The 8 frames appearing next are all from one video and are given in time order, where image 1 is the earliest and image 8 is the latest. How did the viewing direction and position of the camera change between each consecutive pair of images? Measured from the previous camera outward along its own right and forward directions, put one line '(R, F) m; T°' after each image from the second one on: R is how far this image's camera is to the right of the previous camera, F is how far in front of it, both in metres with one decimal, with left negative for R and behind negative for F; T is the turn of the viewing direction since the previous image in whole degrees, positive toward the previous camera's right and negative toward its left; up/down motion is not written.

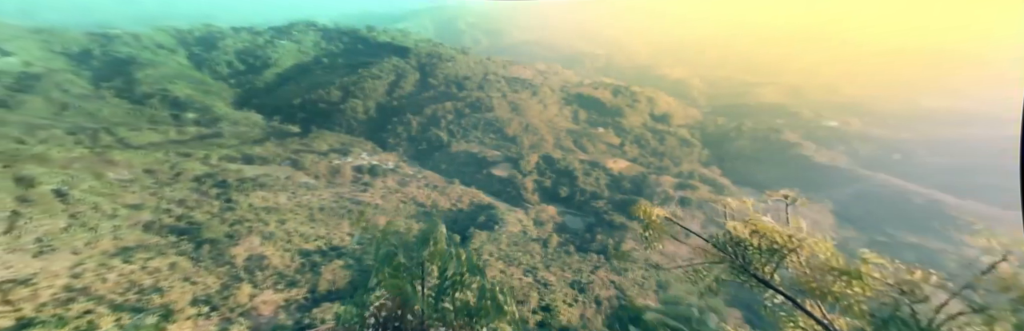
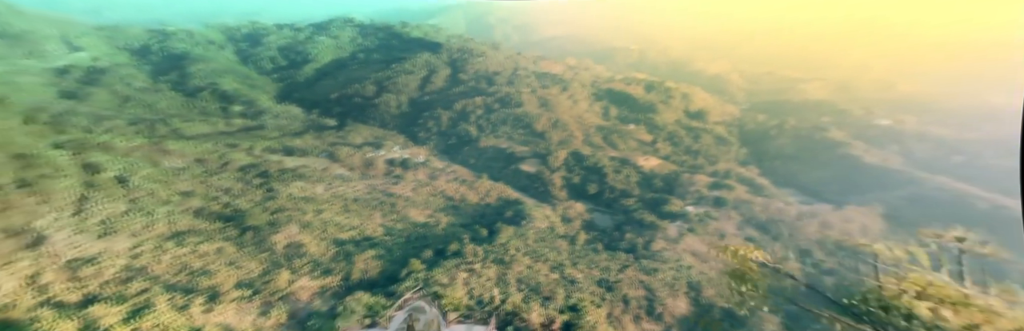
(0.0, +0.3) m; -4°
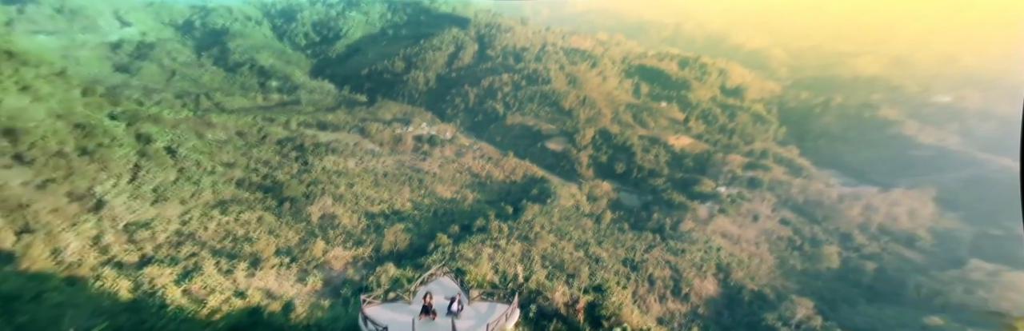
(0.0, +0.4) m; -4°
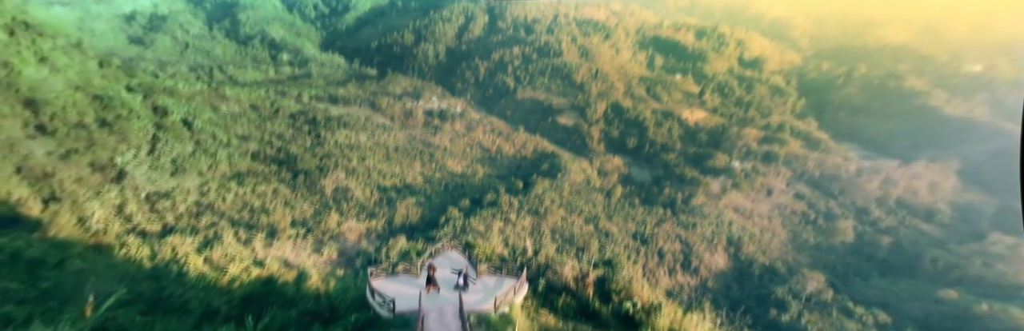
(0.0, +0.4) m; -2°
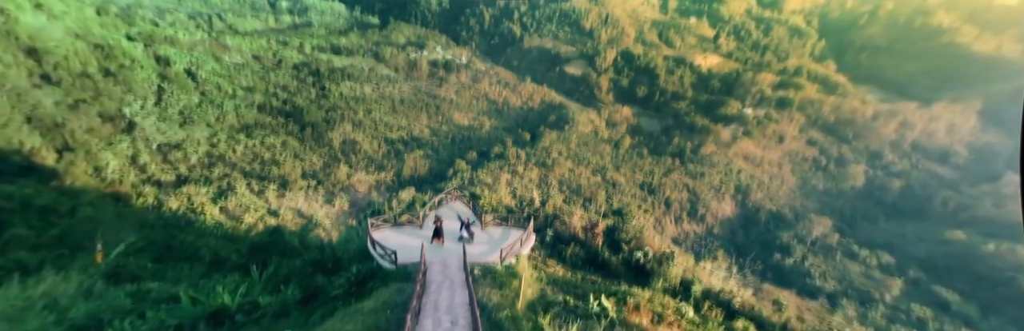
(0.0, +0.6) m; -1°
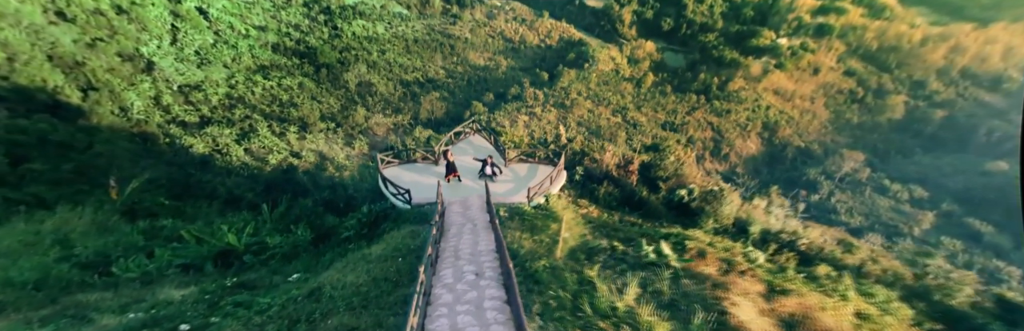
(-0.2, +1.0) m; -3°
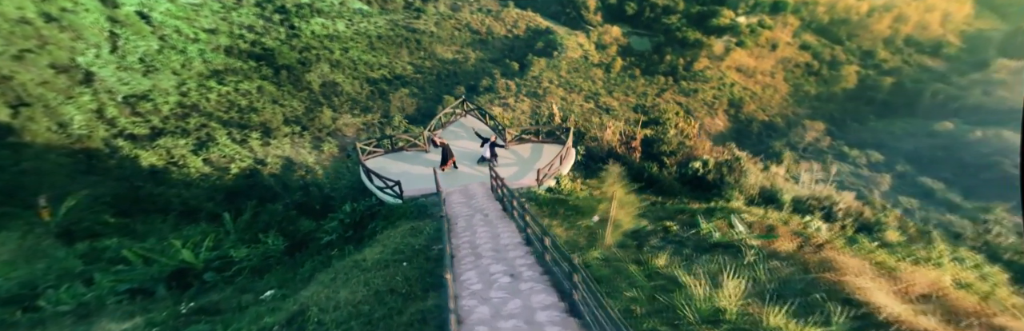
(-0.5, +0.8) m; +4°
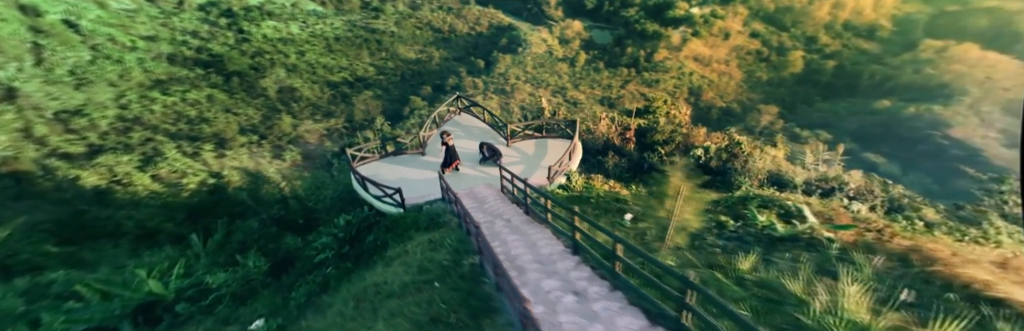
(-0.6, +0.4) m; +4°
